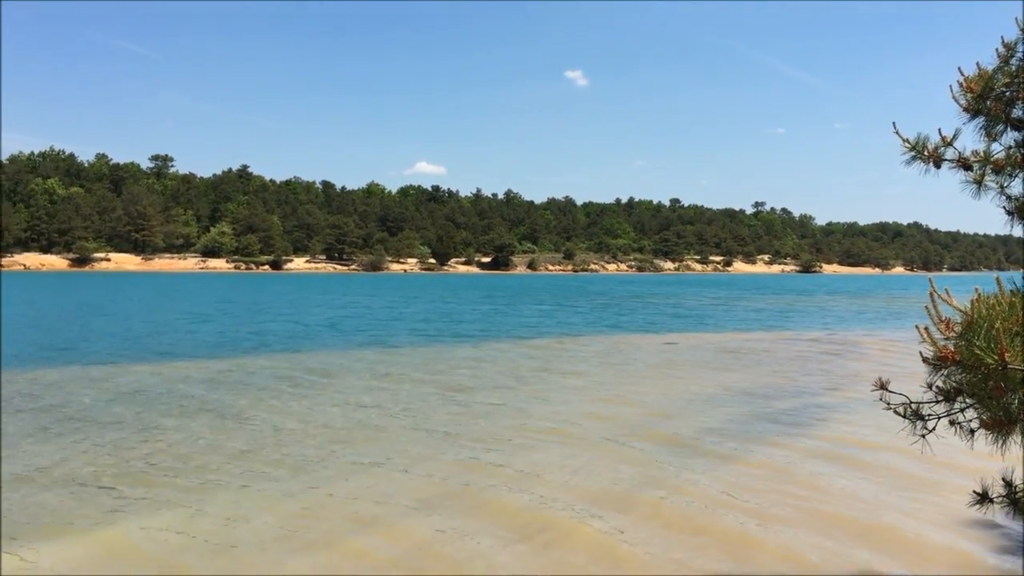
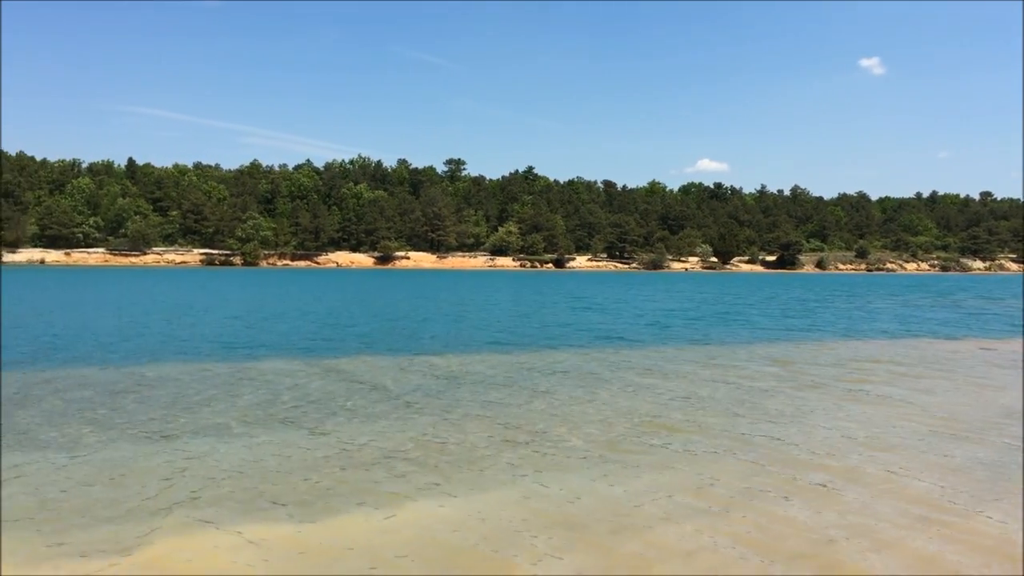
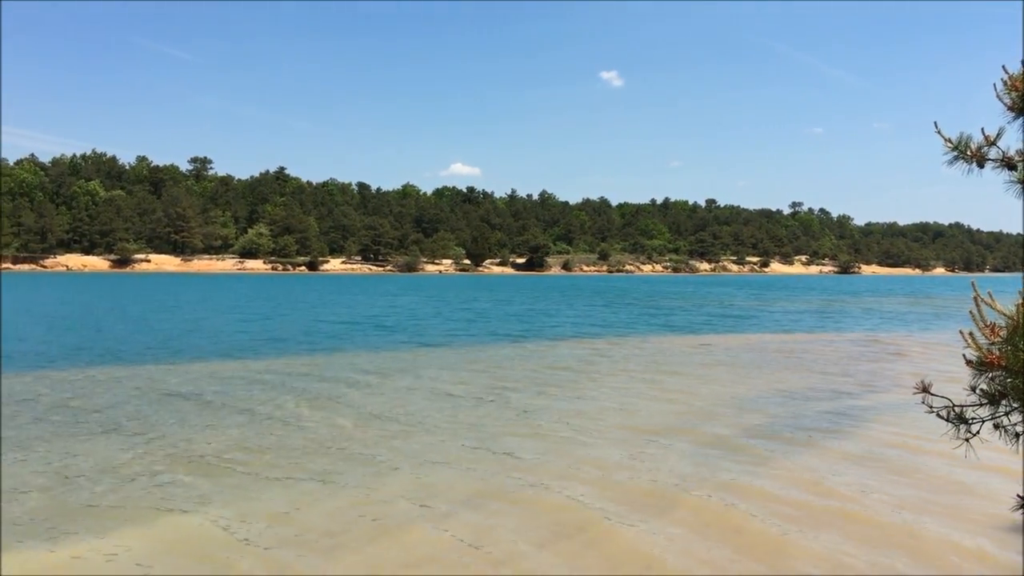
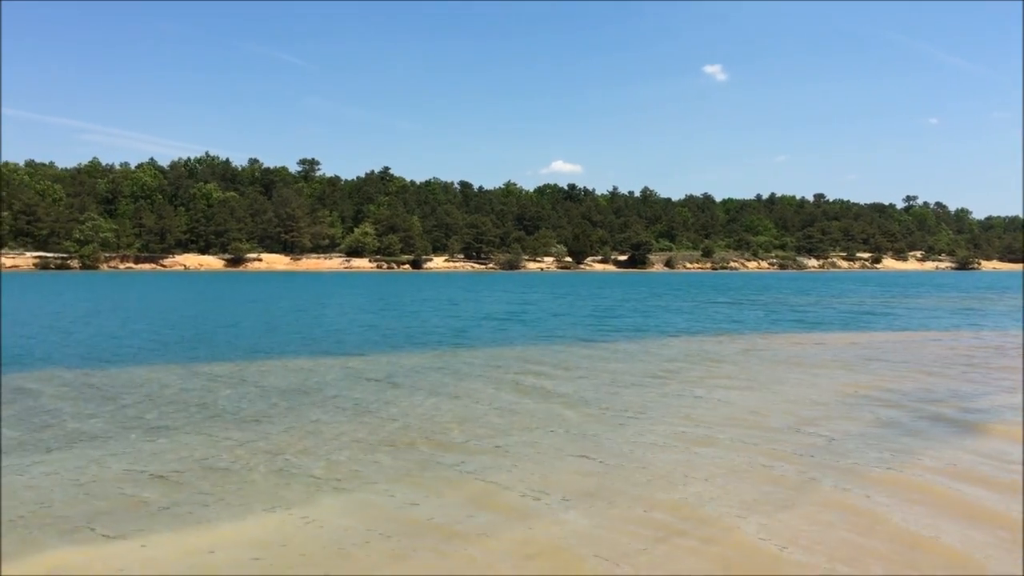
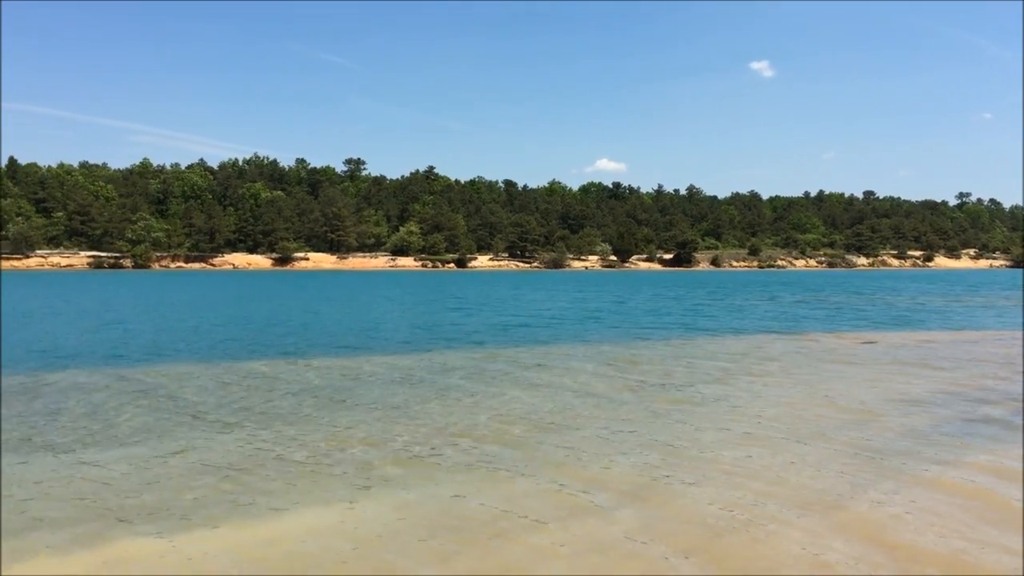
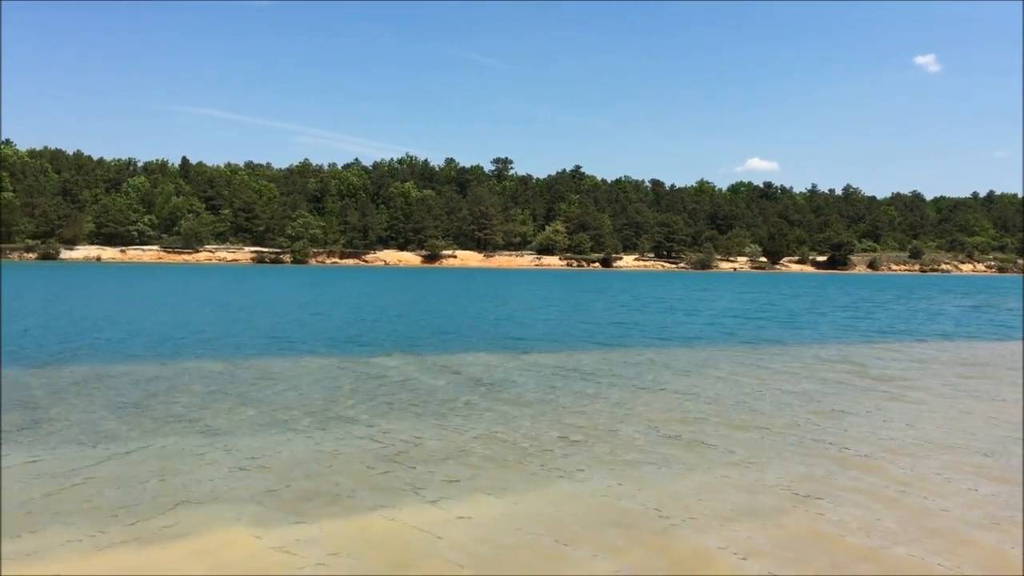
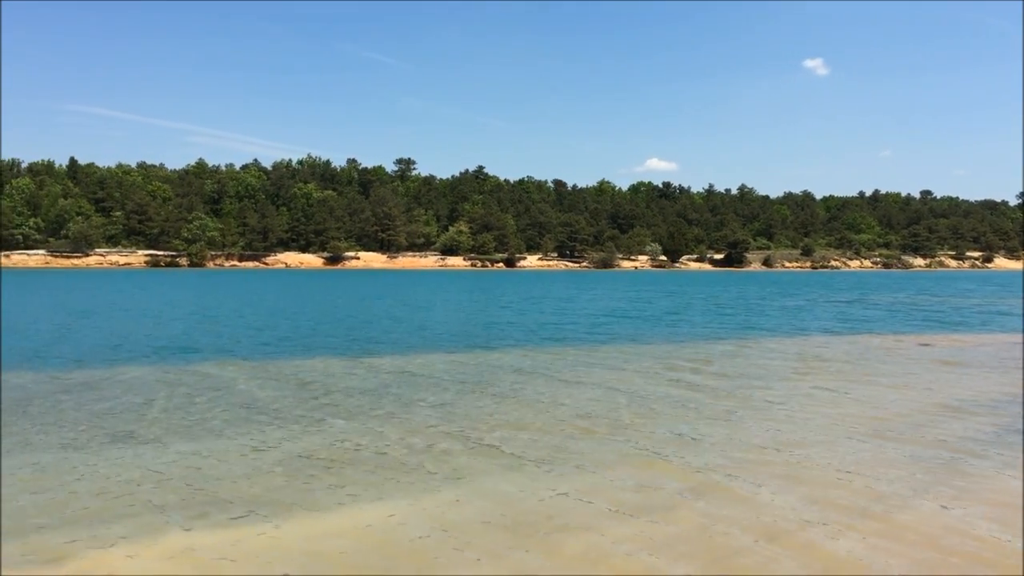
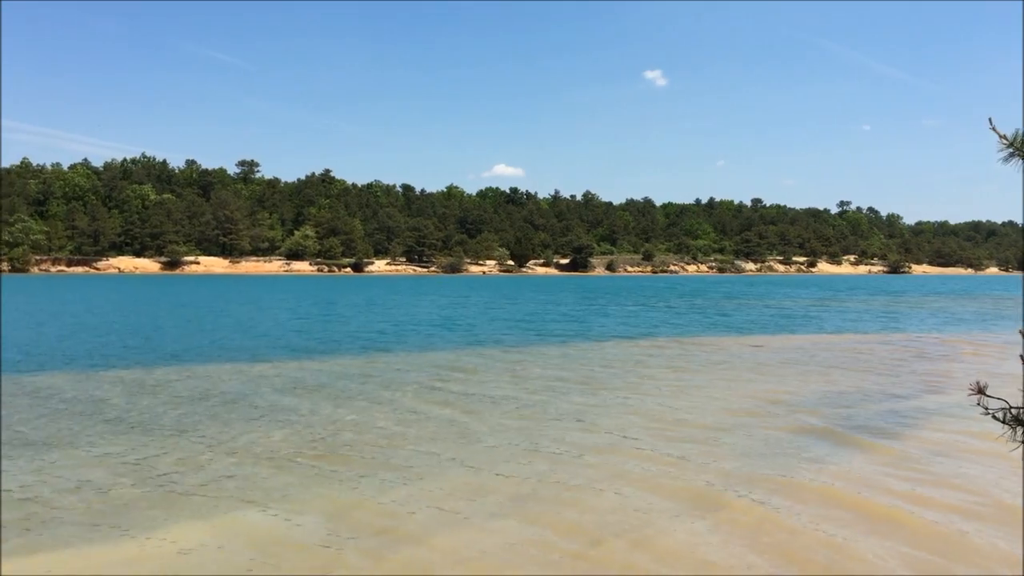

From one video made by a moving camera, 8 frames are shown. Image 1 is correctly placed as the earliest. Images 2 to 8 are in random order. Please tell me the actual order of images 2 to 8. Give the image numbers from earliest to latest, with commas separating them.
3, 8, 4, 5, 7, 2, 6
